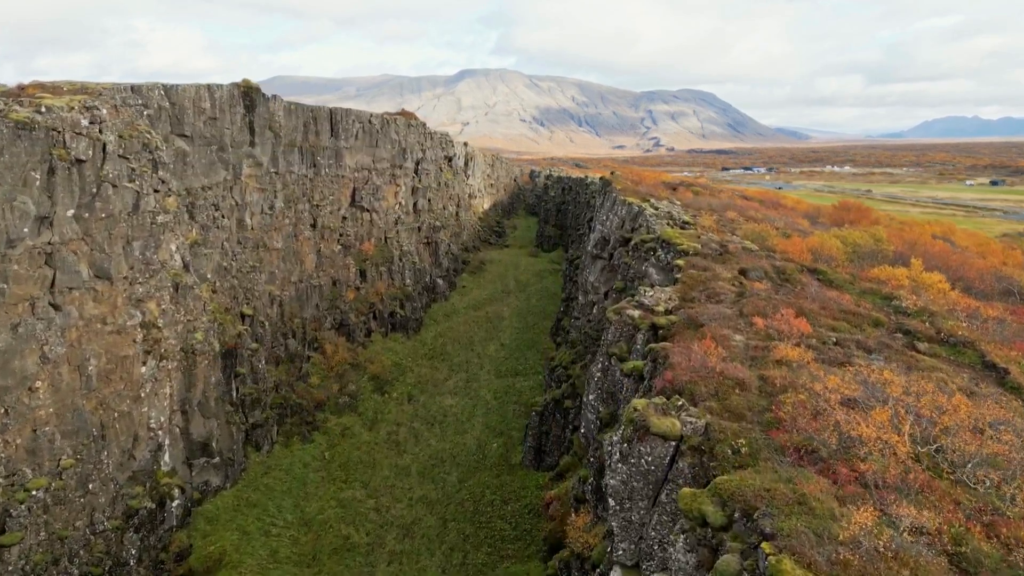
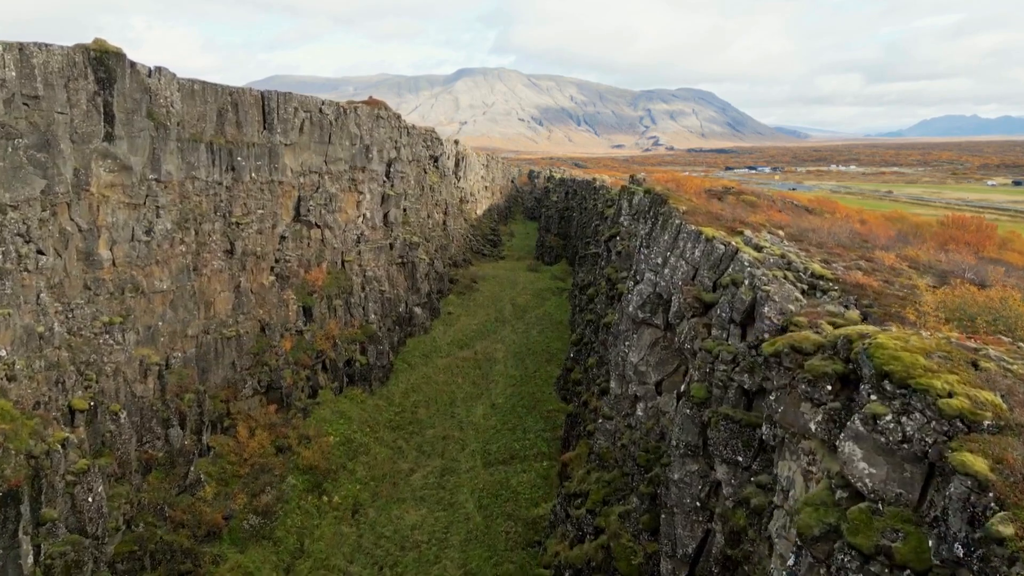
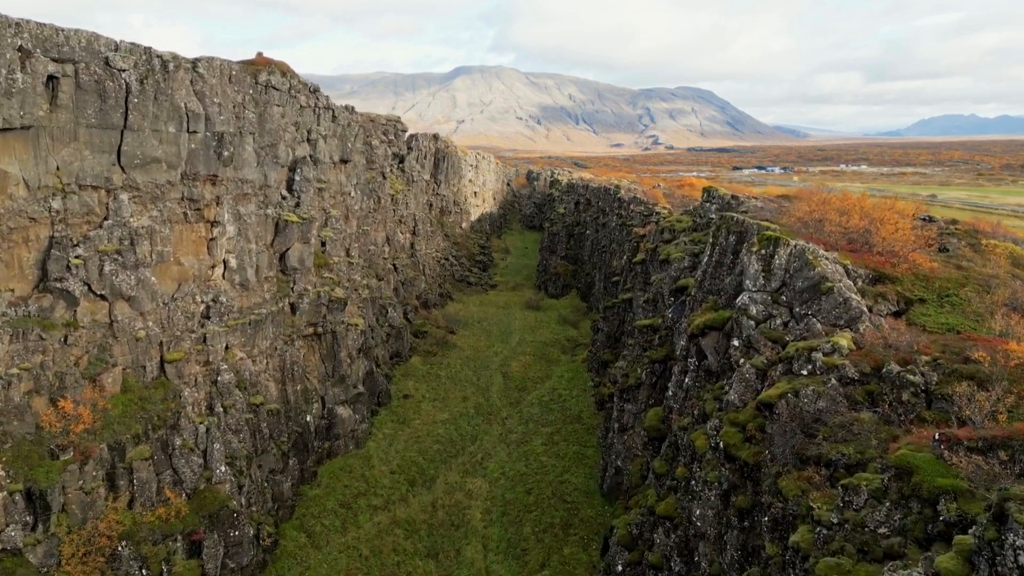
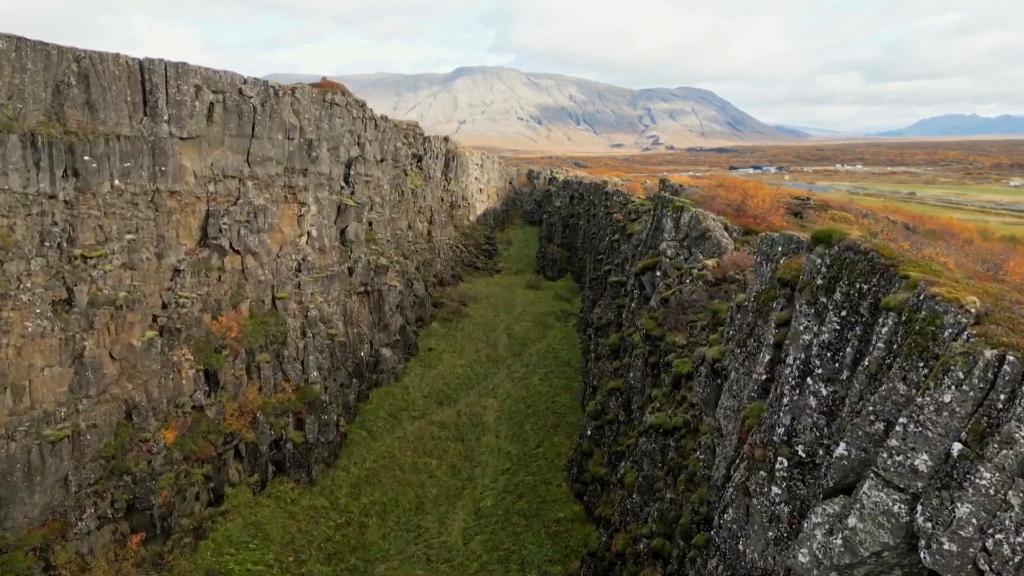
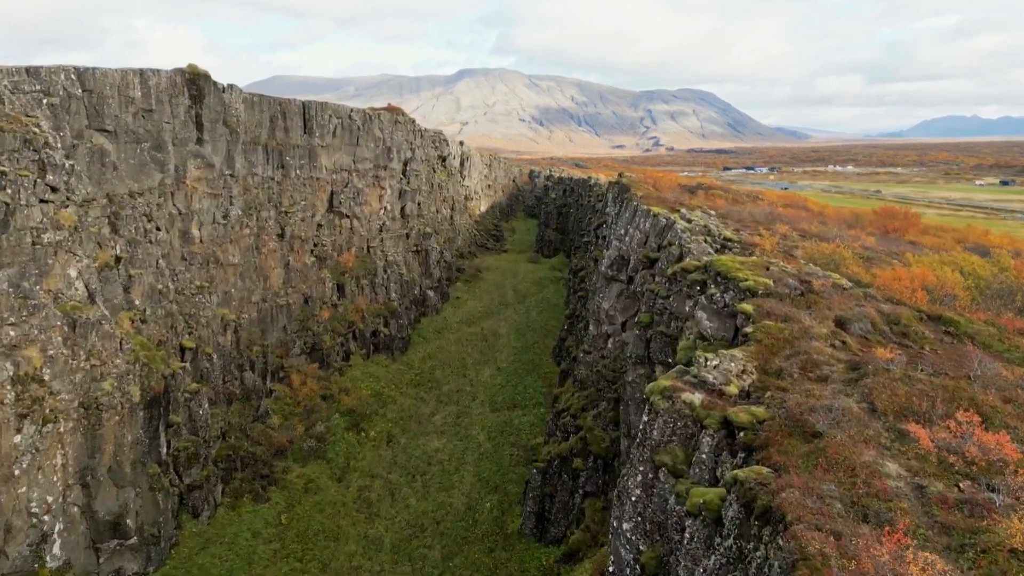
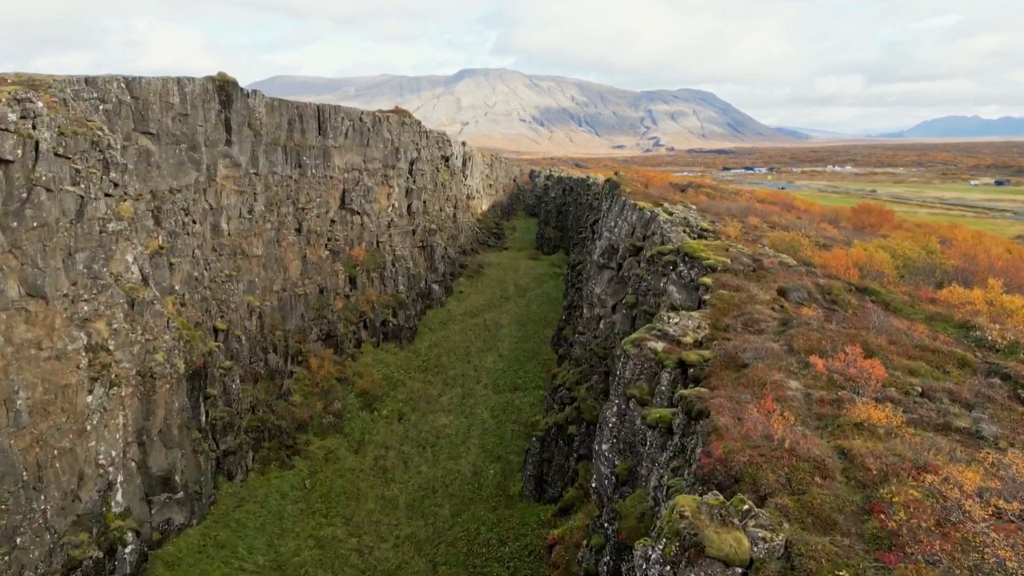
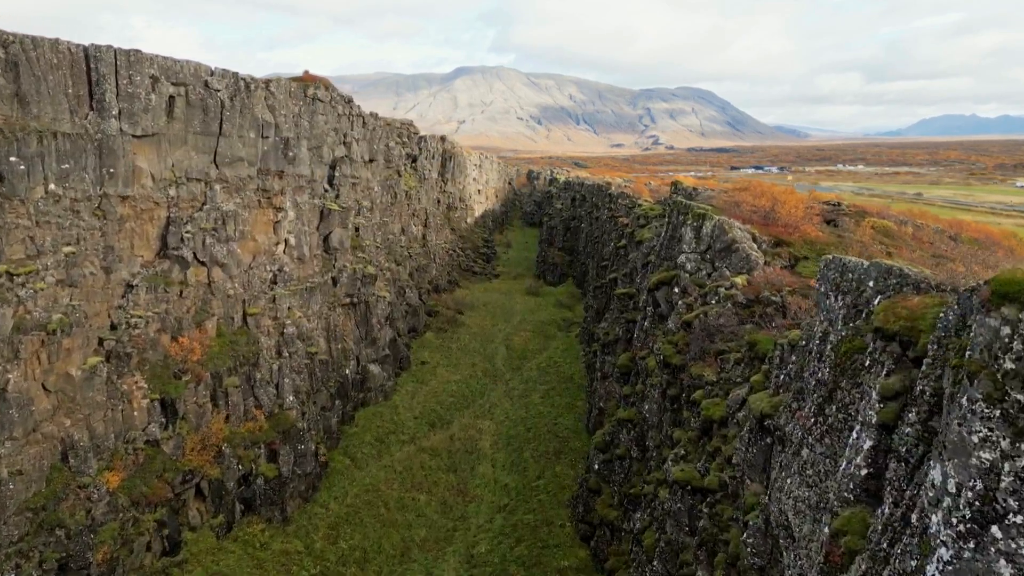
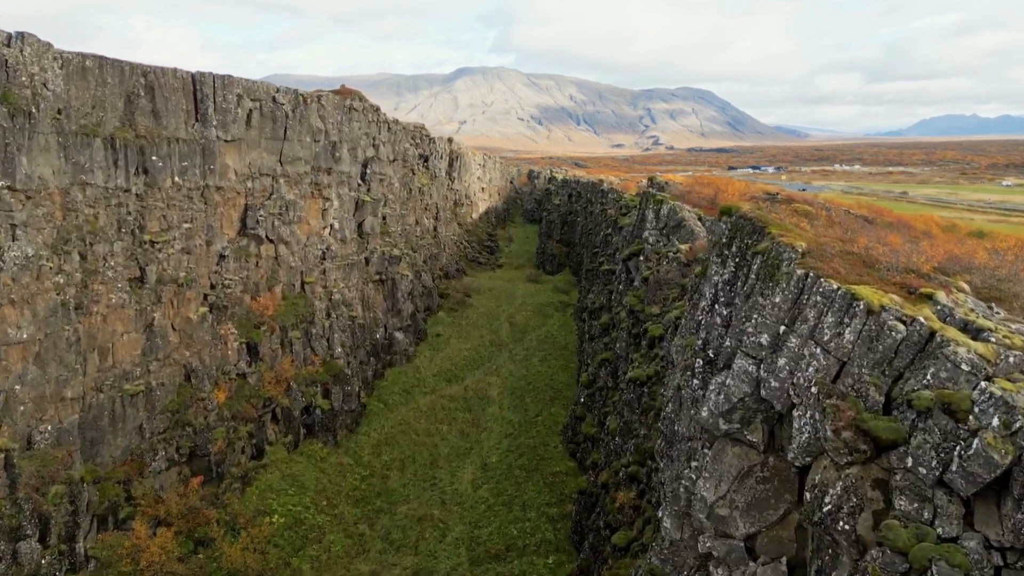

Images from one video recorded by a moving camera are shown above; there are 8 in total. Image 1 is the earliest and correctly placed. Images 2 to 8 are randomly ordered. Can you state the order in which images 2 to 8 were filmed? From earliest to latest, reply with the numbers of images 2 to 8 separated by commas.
6, 5, 2, 8, 4, 7, 3
